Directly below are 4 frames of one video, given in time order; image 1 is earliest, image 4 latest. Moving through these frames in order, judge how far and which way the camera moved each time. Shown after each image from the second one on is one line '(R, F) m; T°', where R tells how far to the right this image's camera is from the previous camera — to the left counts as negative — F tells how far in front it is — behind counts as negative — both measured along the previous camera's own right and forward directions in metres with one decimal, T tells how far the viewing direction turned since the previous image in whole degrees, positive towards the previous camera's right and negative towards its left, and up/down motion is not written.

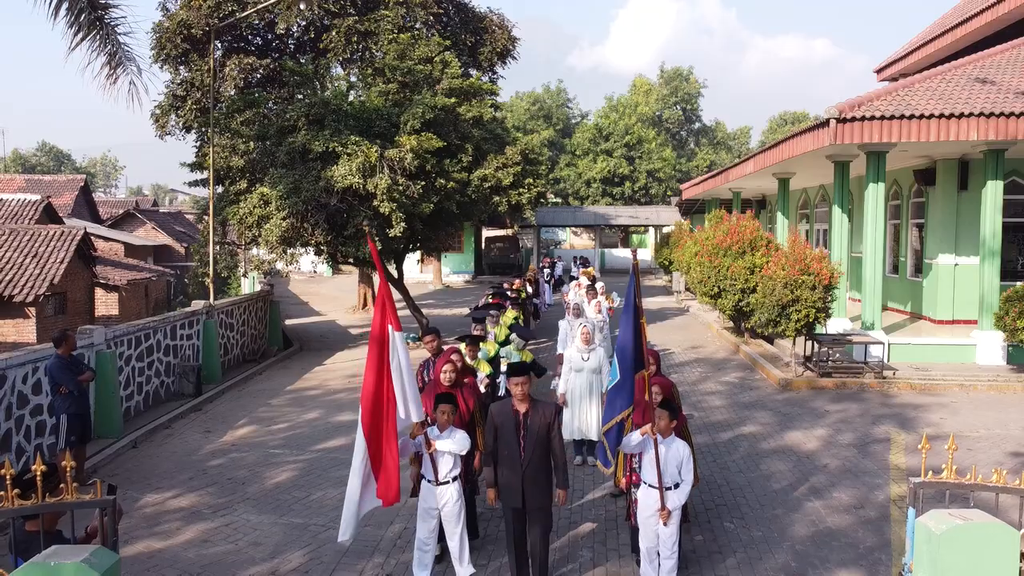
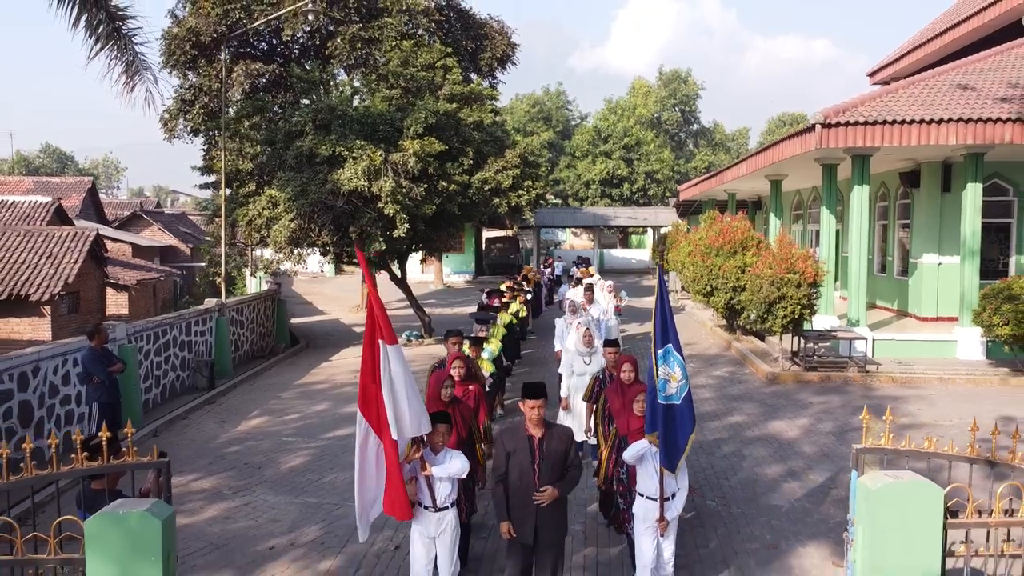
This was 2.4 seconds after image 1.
(0.0, -0.5) m; 0°
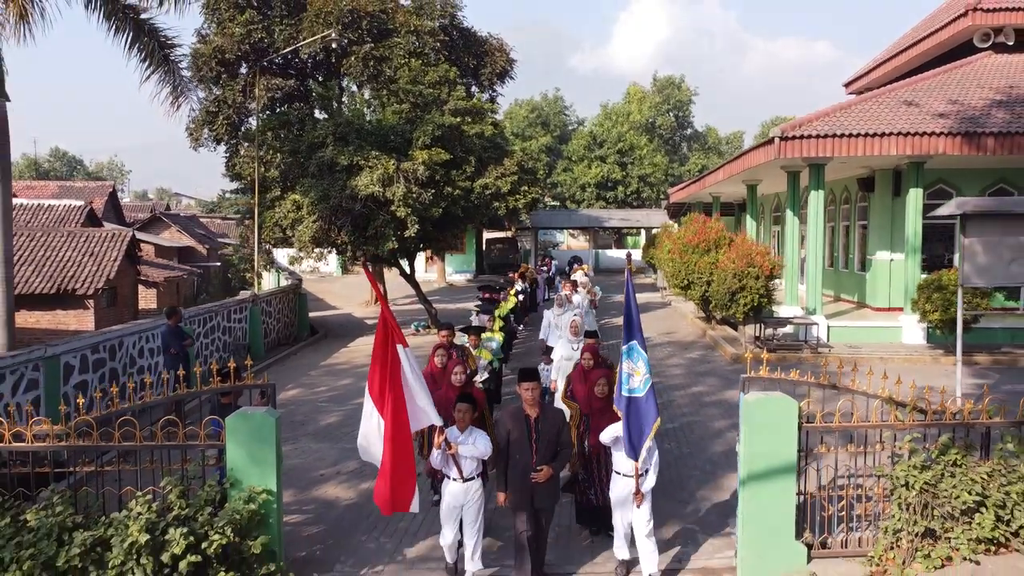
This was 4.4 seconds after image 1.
(0.0, -1.7) m; 0°
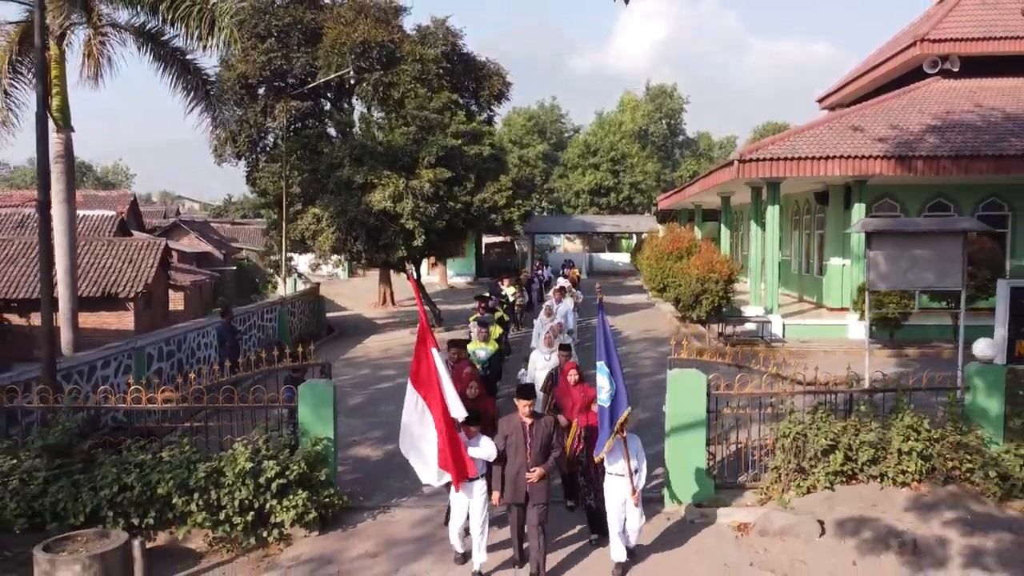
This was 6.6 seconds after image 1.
(+0.1, -2.0) m; 0°
